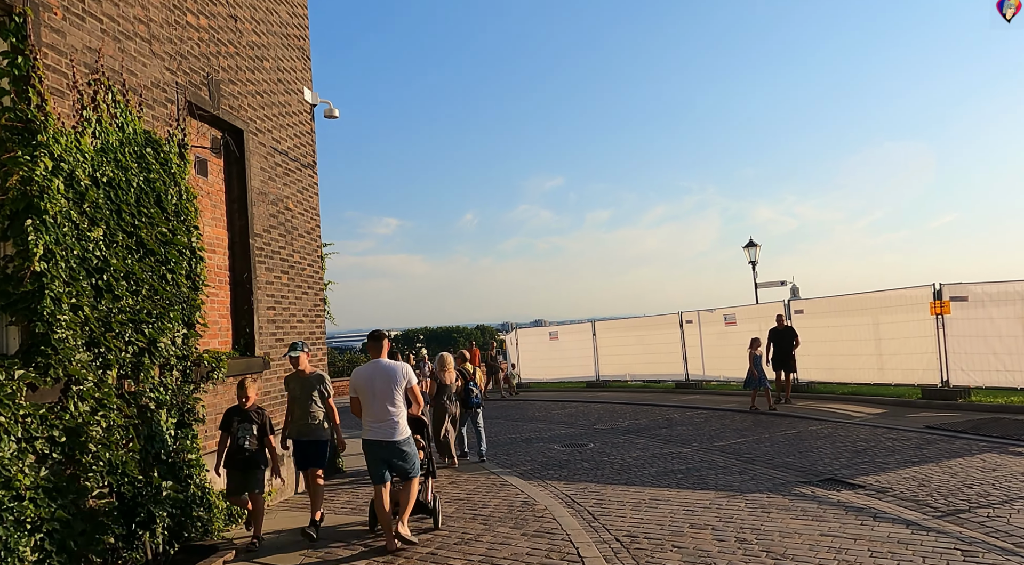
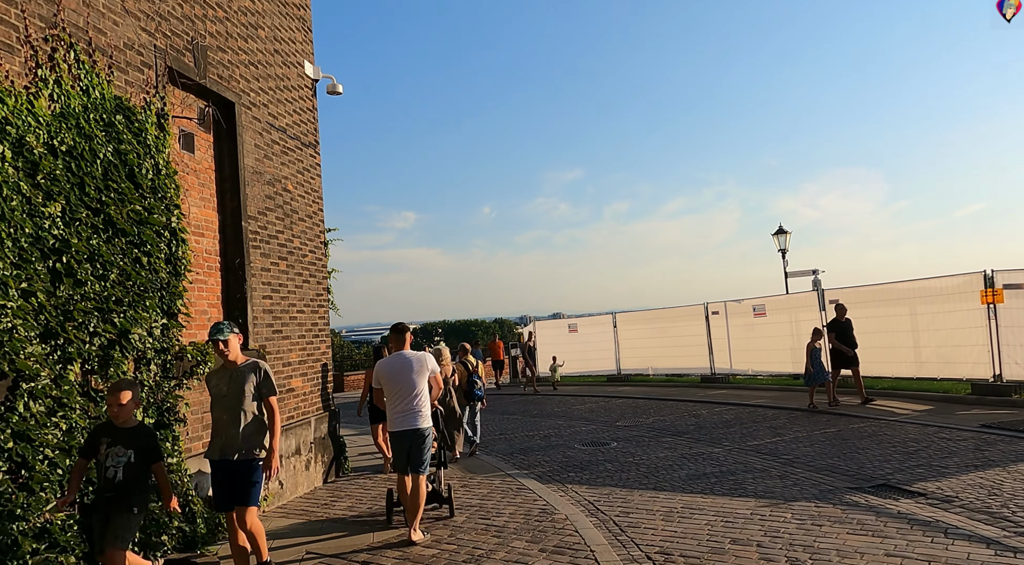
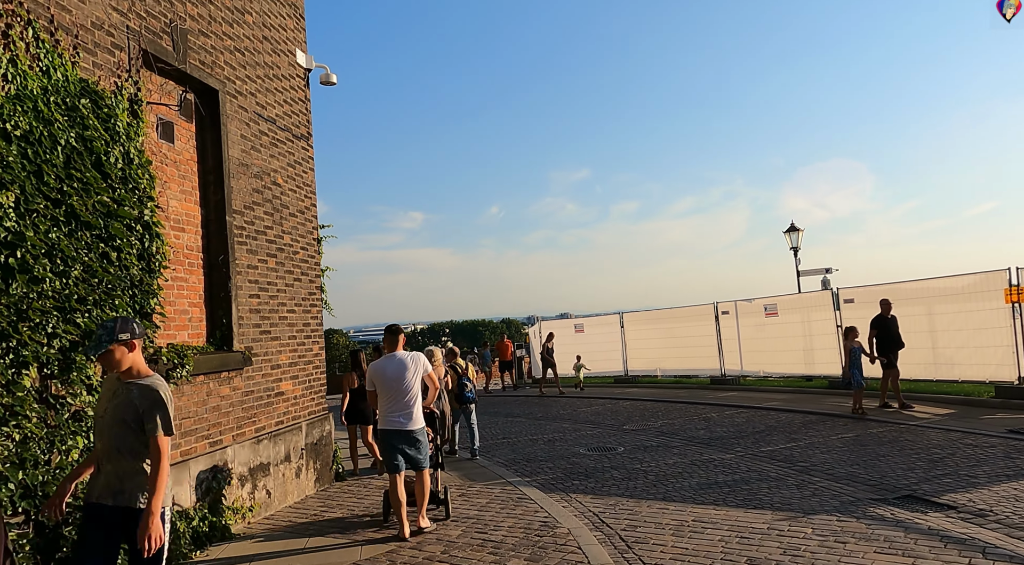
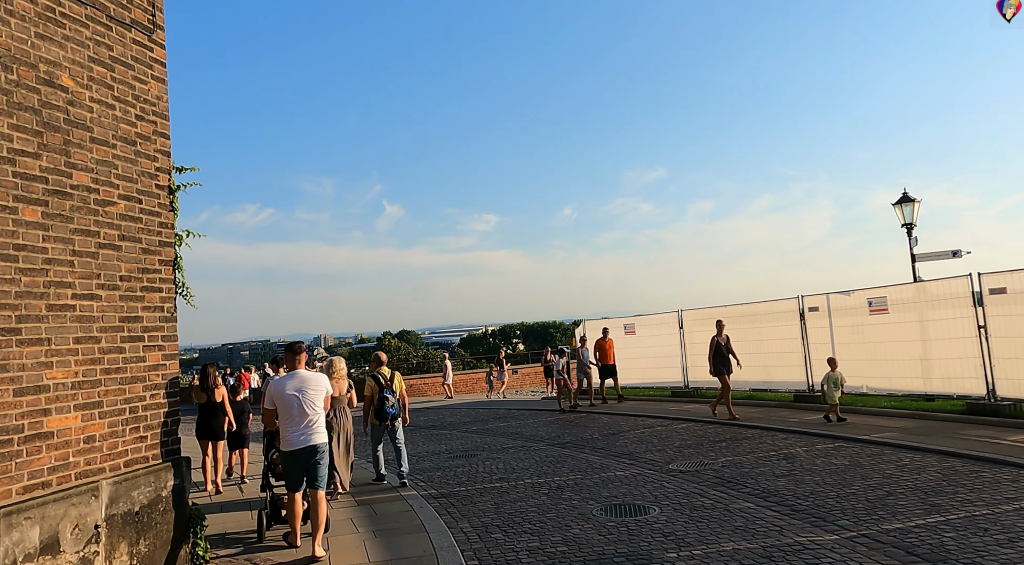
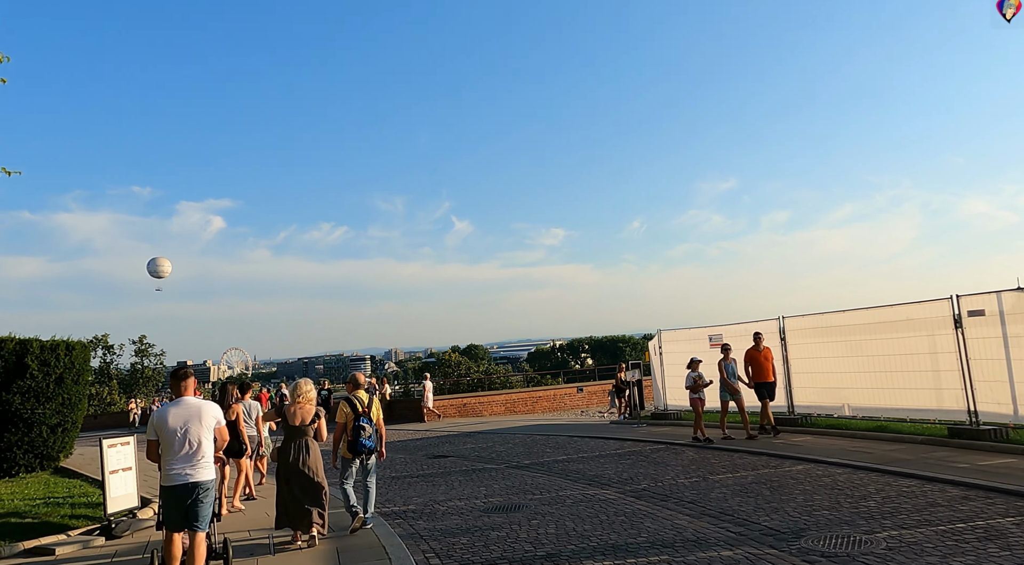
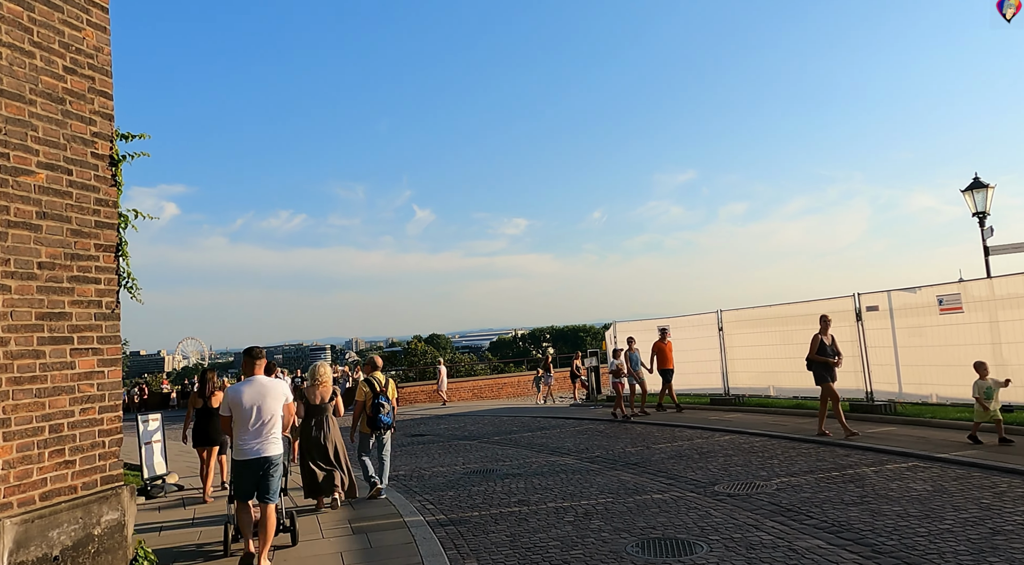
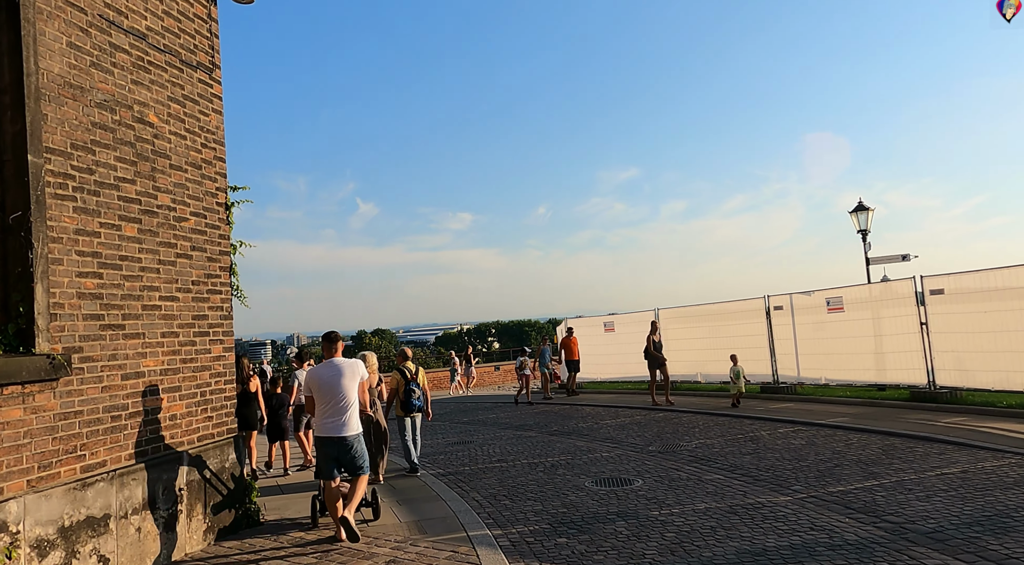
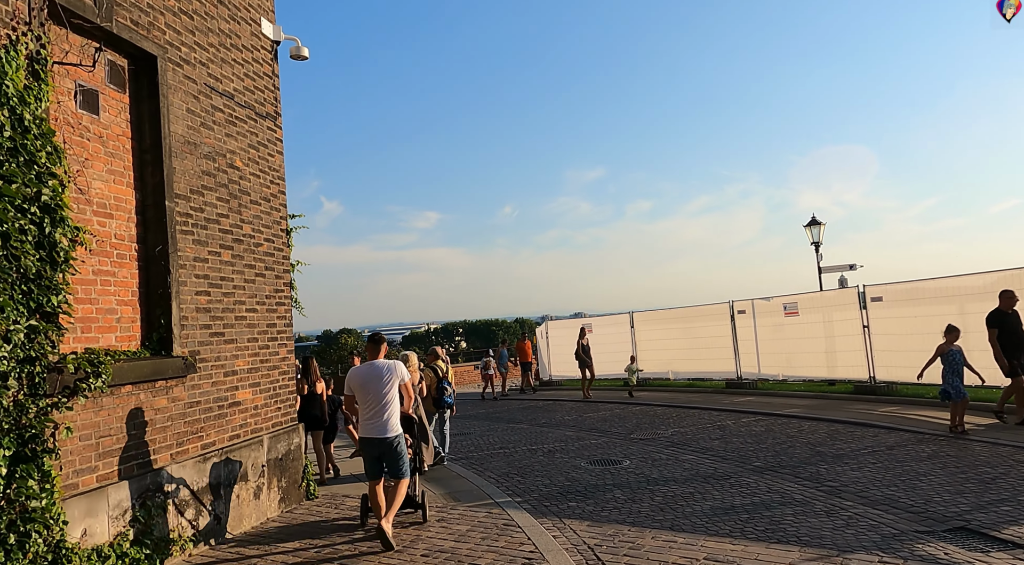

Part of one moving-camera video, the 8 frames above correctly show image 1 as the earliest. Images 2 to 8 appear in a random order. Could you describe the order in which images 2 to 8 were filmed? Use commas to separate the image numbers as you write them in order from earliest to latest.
2, 3, 8, 7, 4, 6, 5
